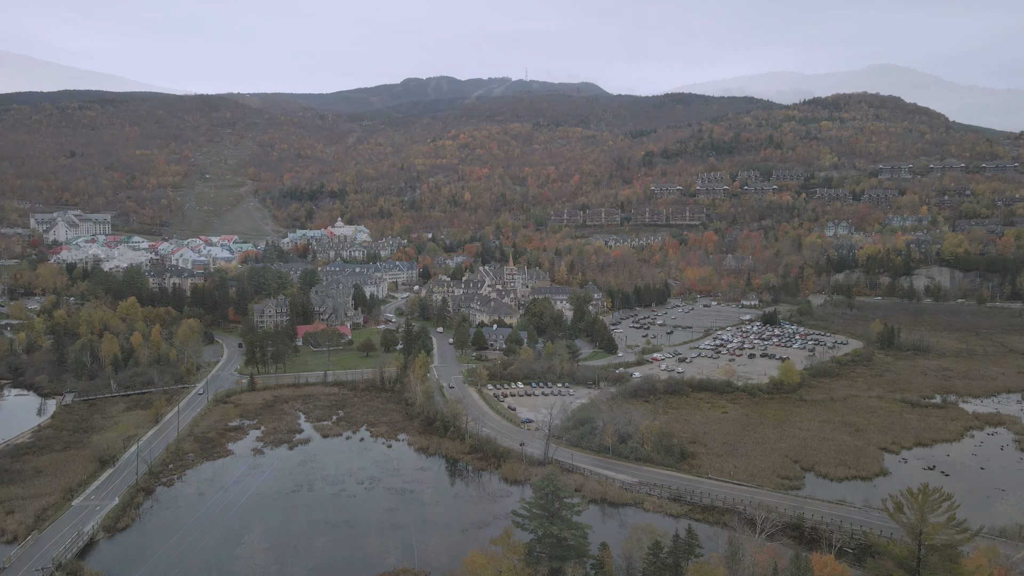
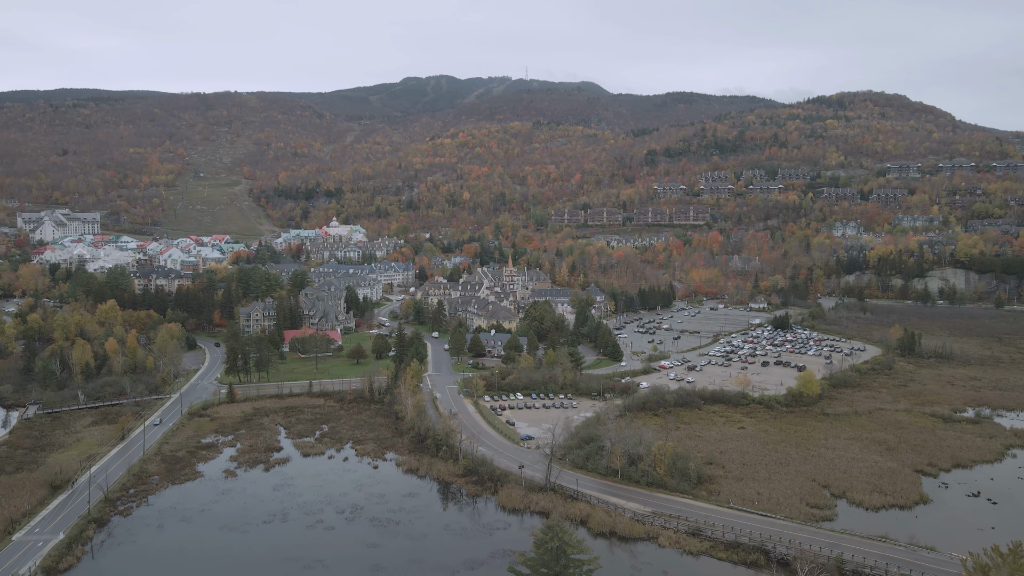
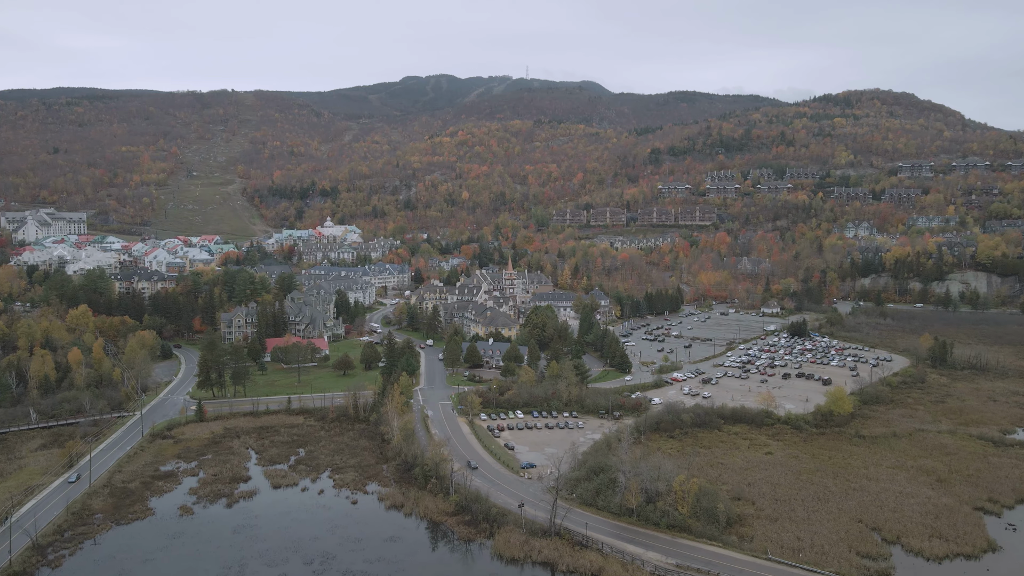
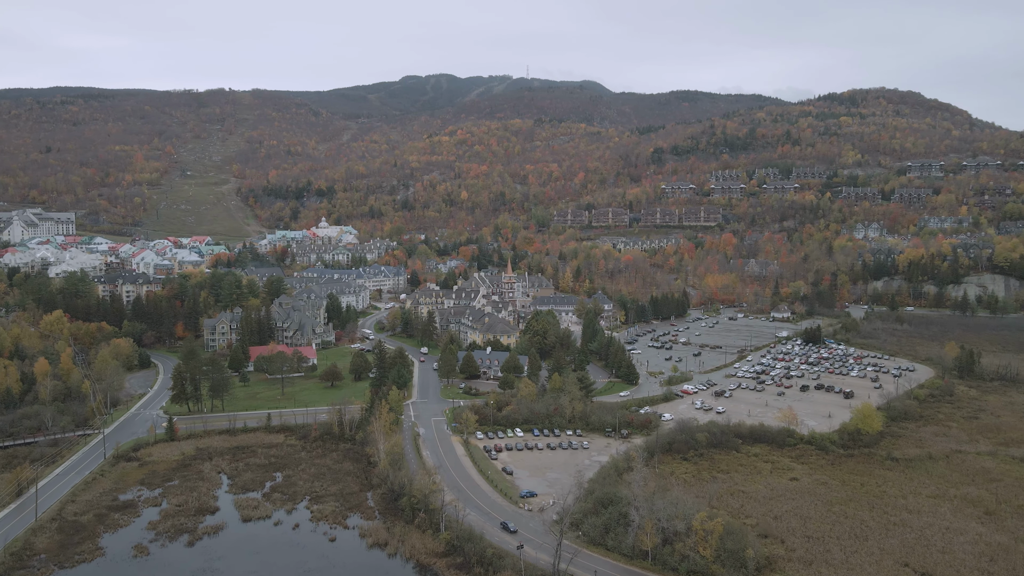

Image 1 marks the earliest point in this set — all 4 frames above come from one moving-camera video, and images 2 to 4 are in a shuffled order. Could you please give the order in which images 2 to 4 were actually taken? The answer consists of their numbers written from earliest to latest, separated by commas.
2, 3, 4
